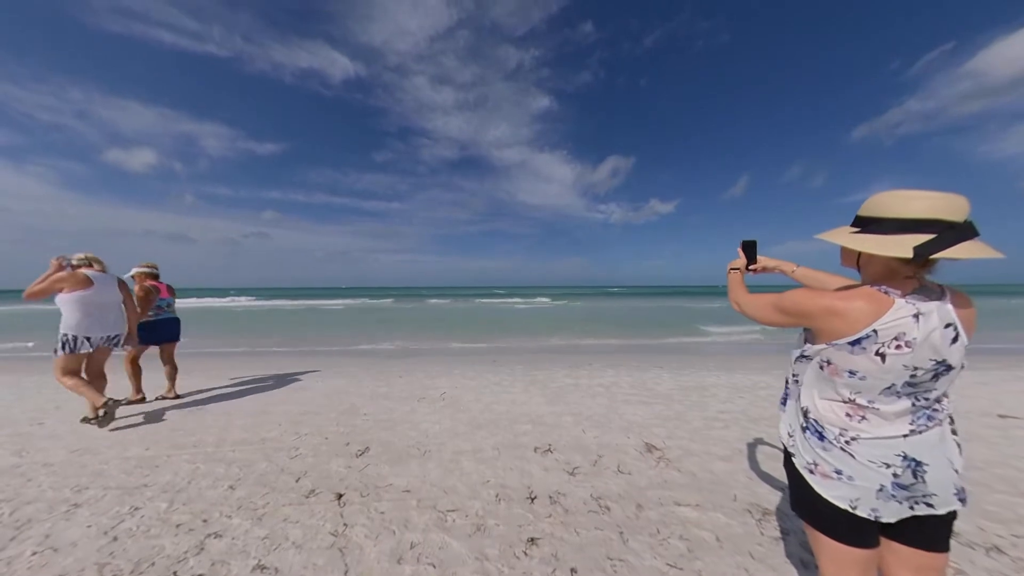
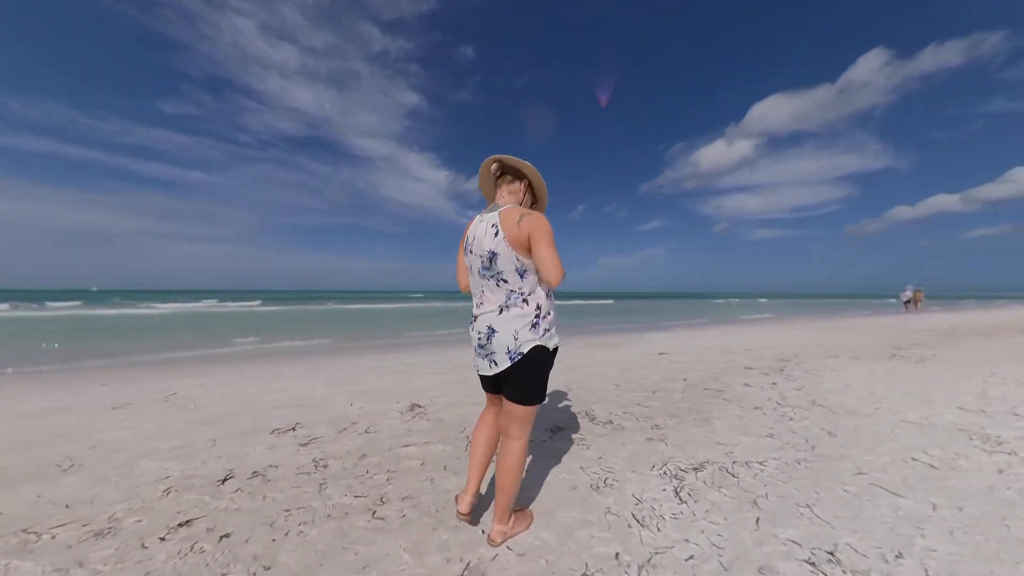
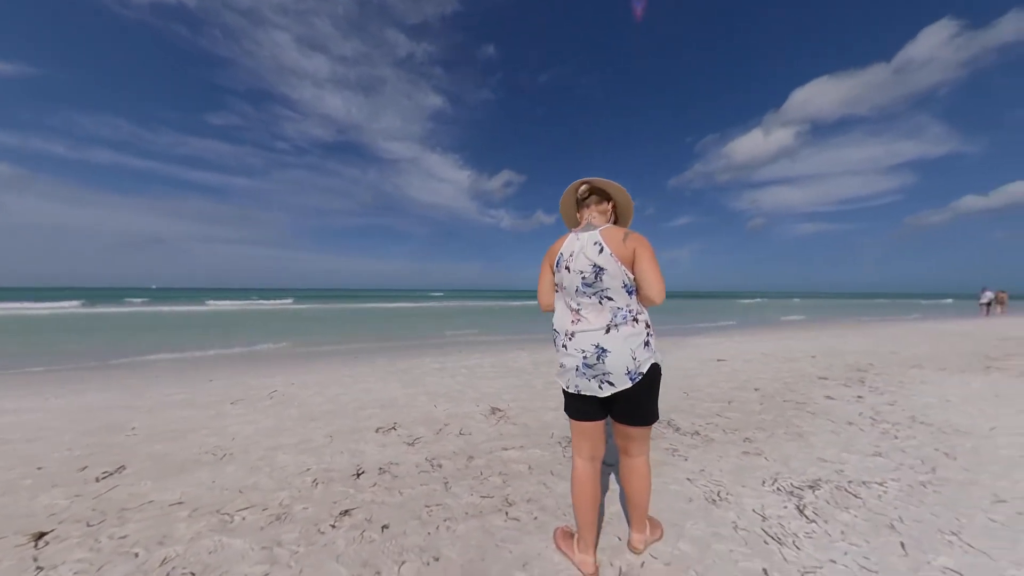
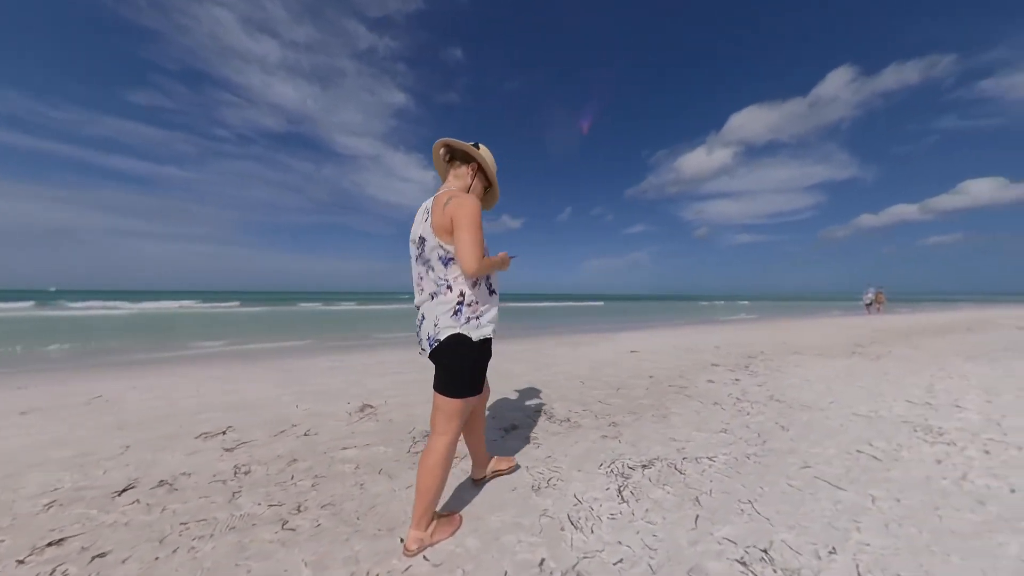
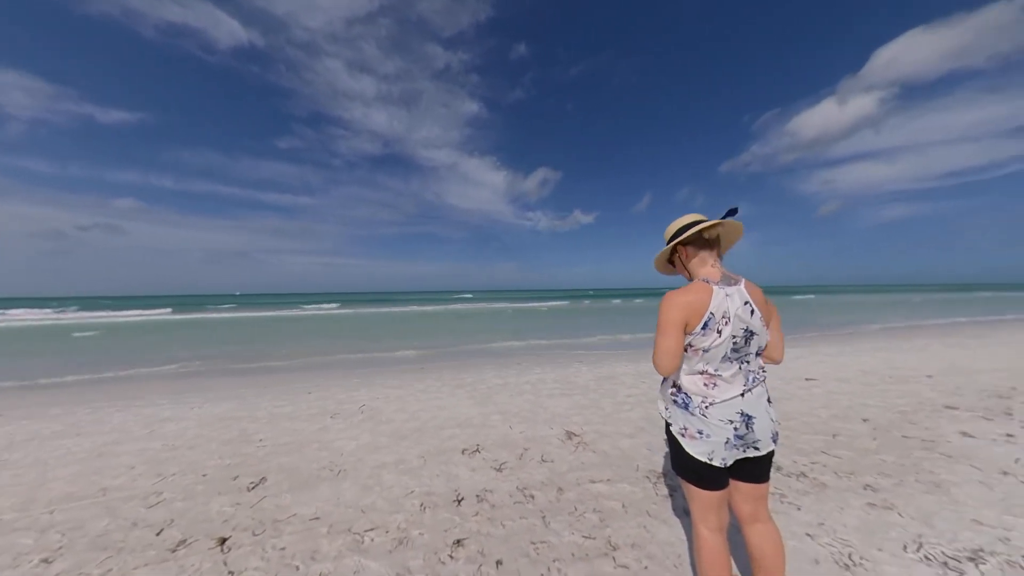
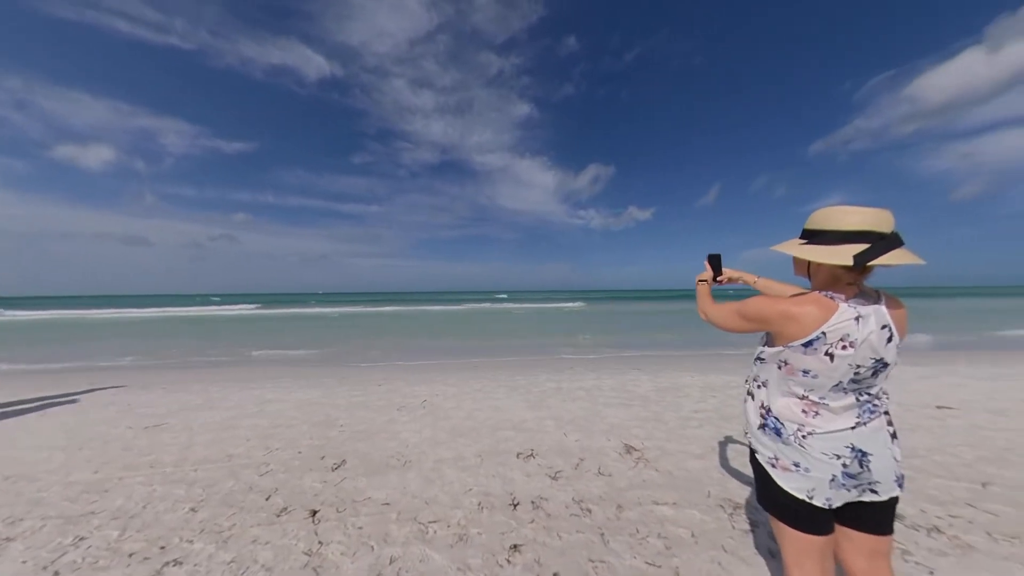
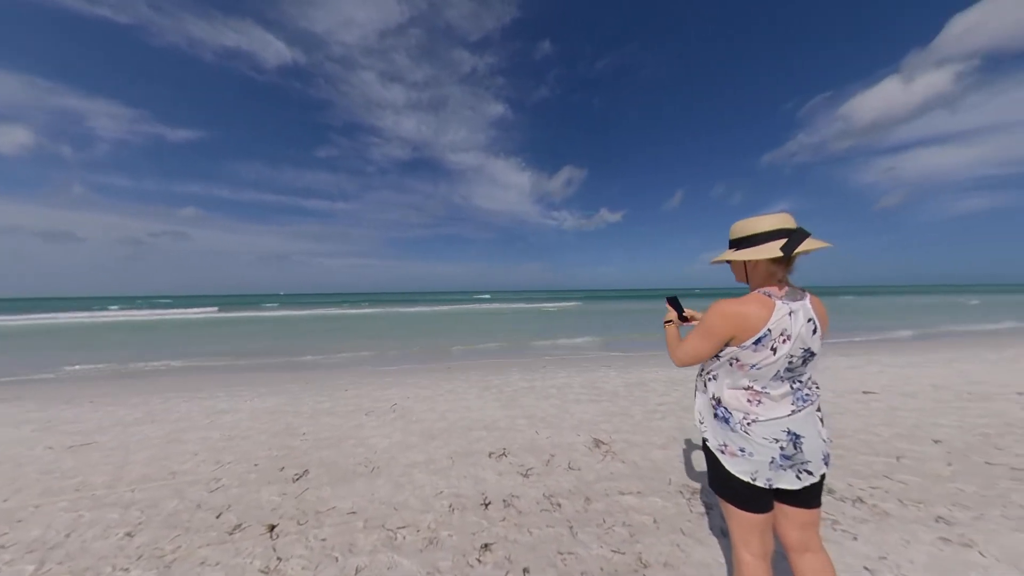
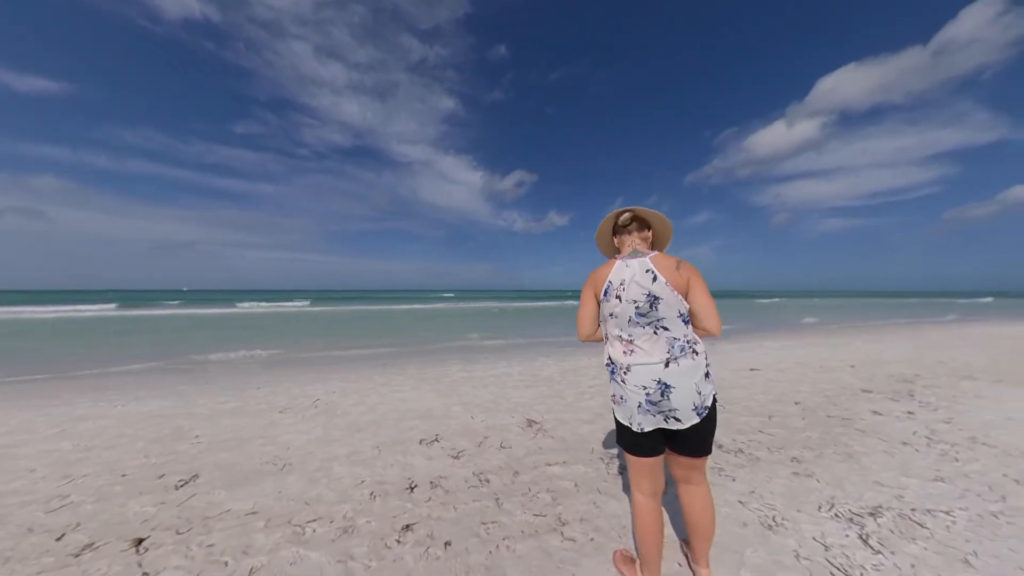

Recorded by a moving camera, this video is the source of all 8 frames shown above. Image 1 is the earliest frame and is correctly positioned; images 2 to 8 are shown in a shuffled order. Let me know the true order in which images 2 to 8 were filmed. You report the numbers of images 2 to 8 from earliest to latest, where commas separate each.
6, 7, 5, 8, 3, 2, 4
